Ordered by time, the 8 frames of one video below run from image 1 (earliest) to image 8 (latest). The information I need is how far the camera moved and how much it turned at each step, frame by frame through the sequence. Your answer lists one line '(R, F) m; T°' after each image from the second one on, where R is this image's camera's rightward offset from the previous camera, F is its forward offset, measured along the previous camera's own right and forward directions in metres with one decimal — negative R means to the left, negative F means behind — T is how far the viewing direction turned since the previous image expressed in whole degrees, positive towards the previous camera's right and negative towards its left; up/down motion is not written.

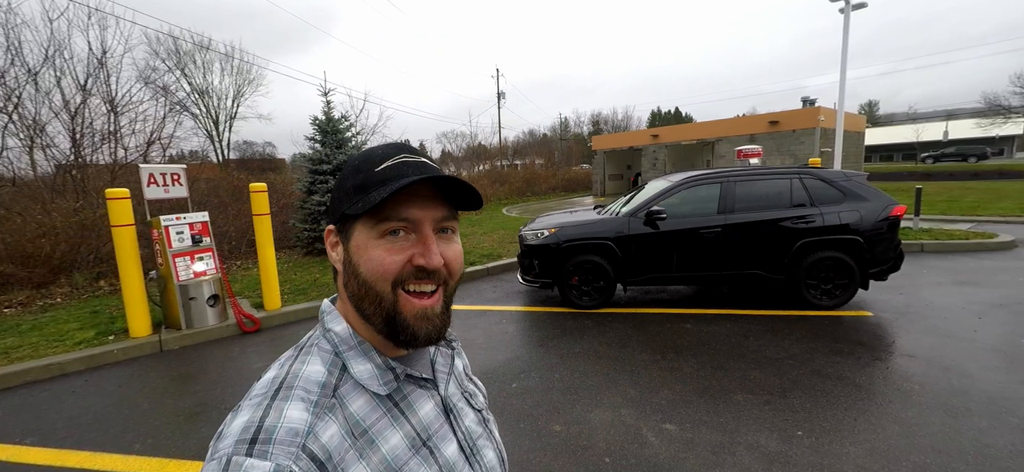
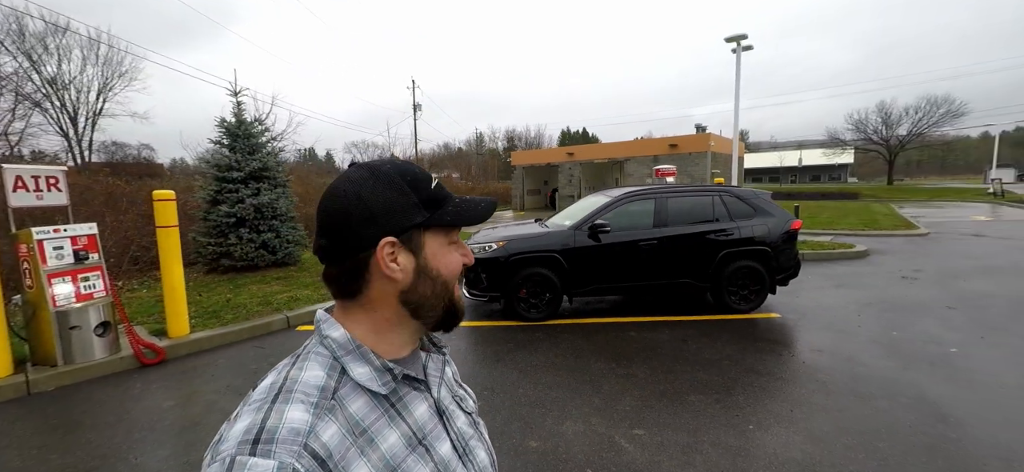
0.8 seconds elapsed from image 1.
(-0.4, +0.1) m; +12°
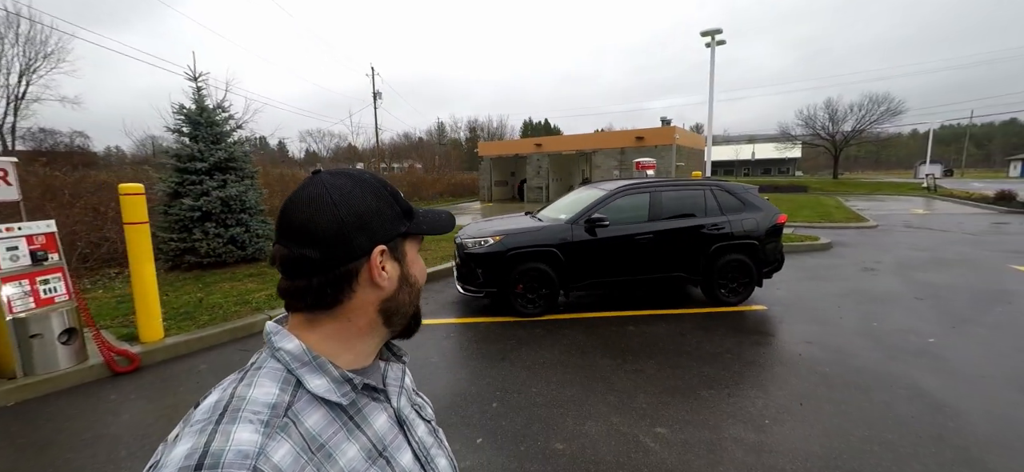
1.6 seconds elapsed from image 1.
(-0.4, +0.1) m; +5°
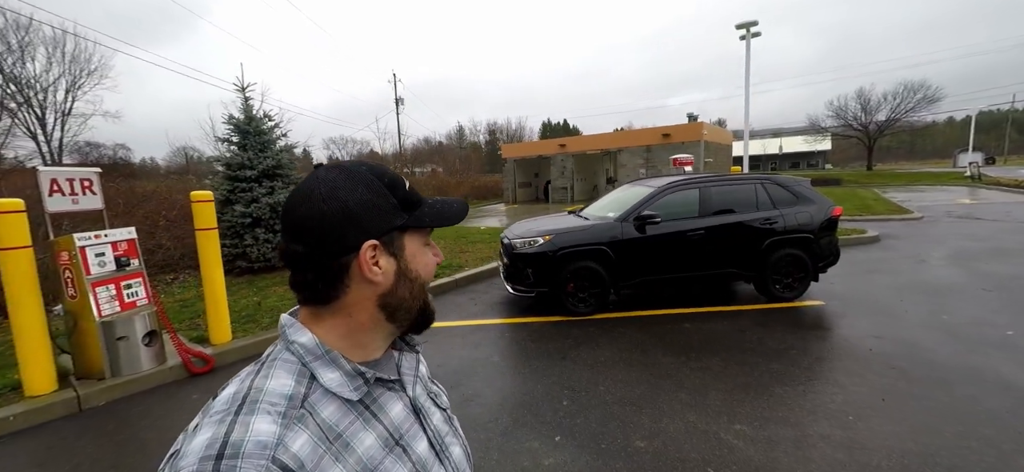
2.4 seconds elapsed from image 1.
(-0.4, 0.0) m; -3°
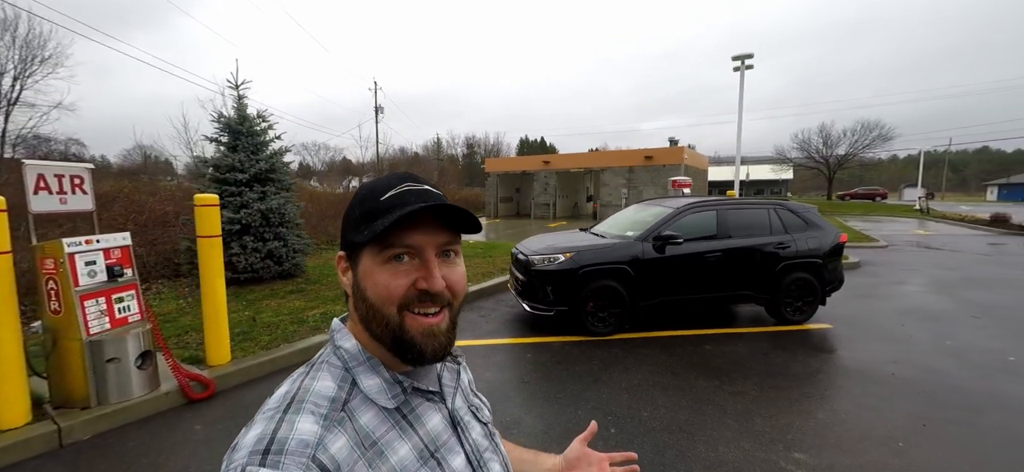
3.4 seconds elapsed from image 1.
(-0.6, +0.2) m; +4°
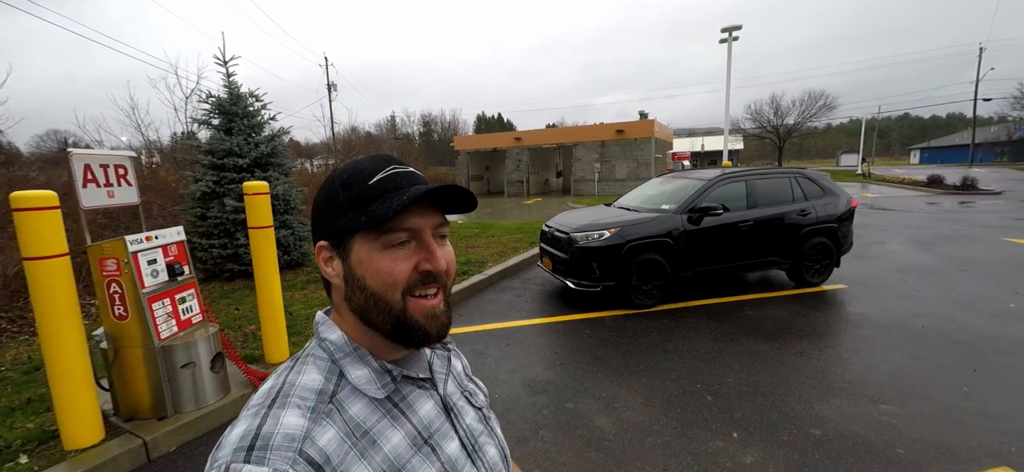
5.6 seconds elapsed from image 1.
(-1.0, +0.1) m; +5°
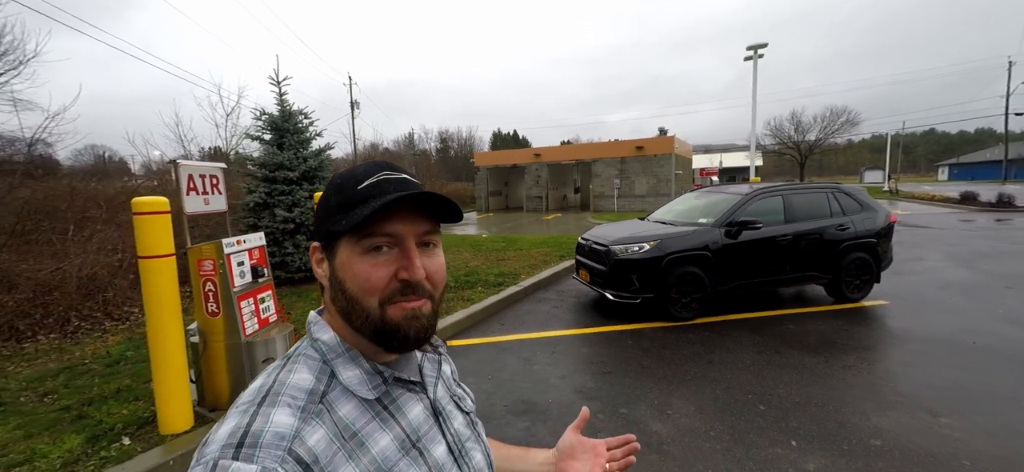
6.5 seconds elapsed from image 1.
(-0.3, -0.1) m; -2°
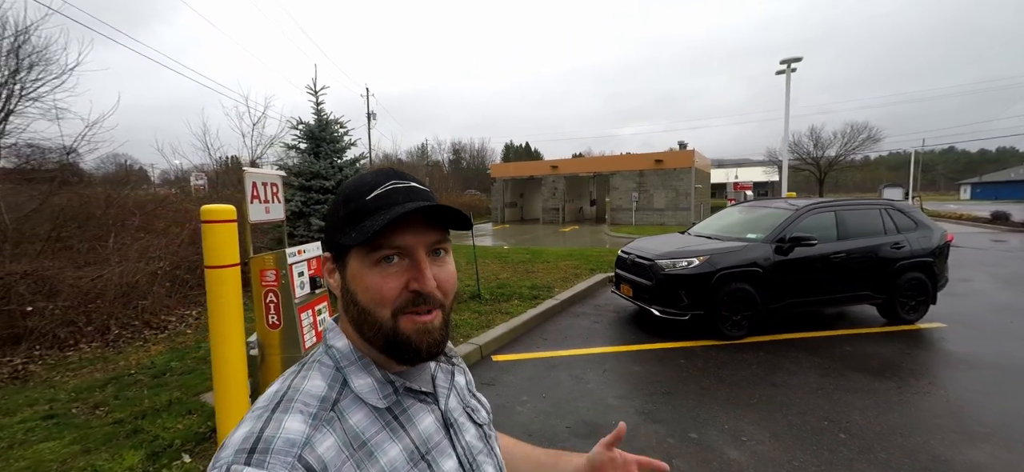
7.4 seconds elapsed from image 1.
(-0.4, +0.1) m; -1°
